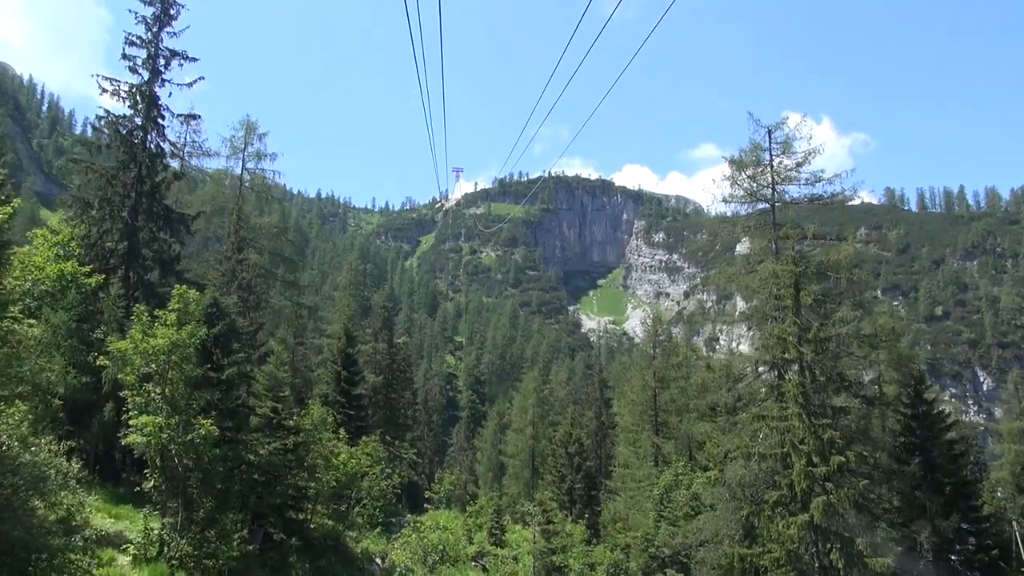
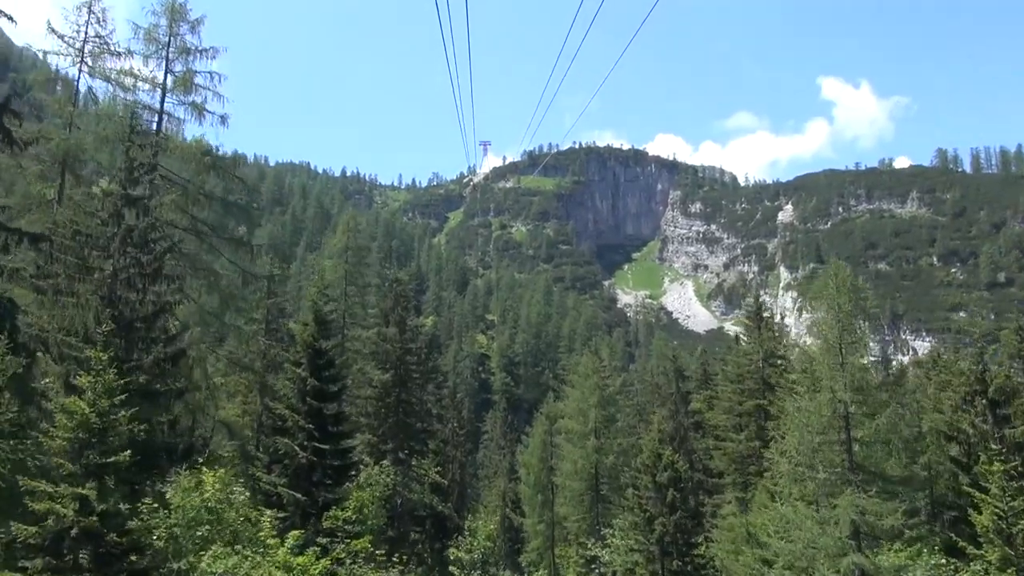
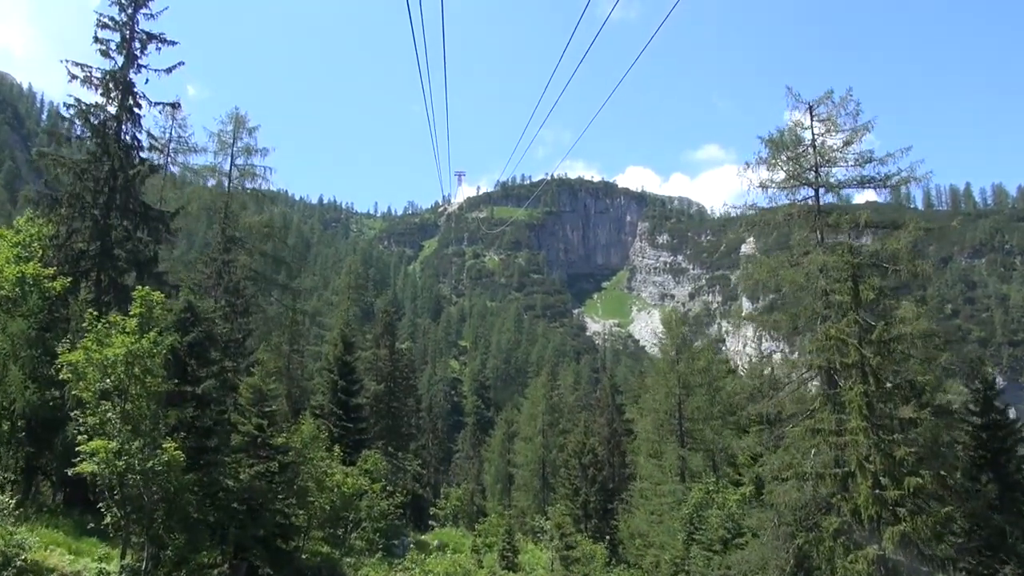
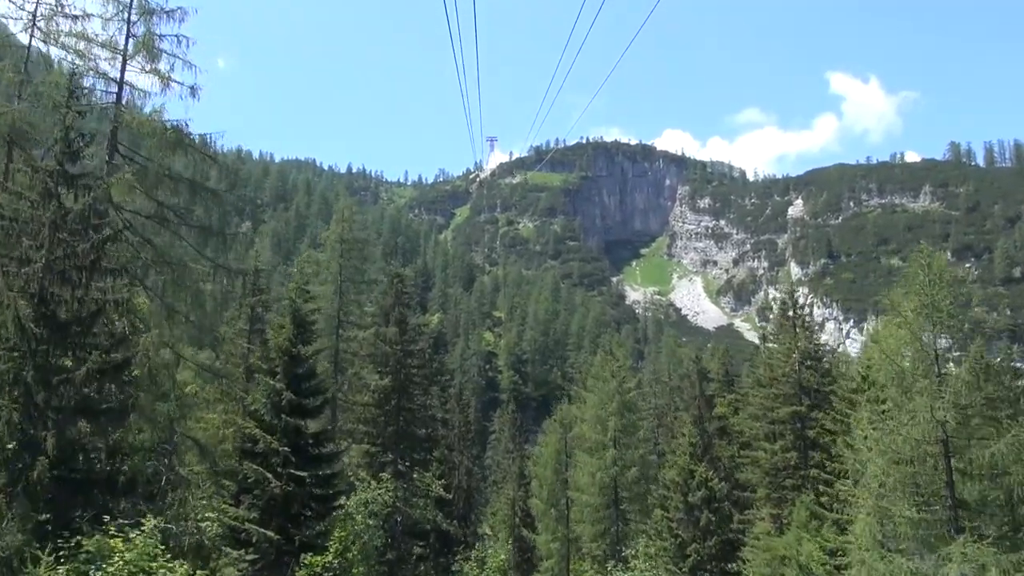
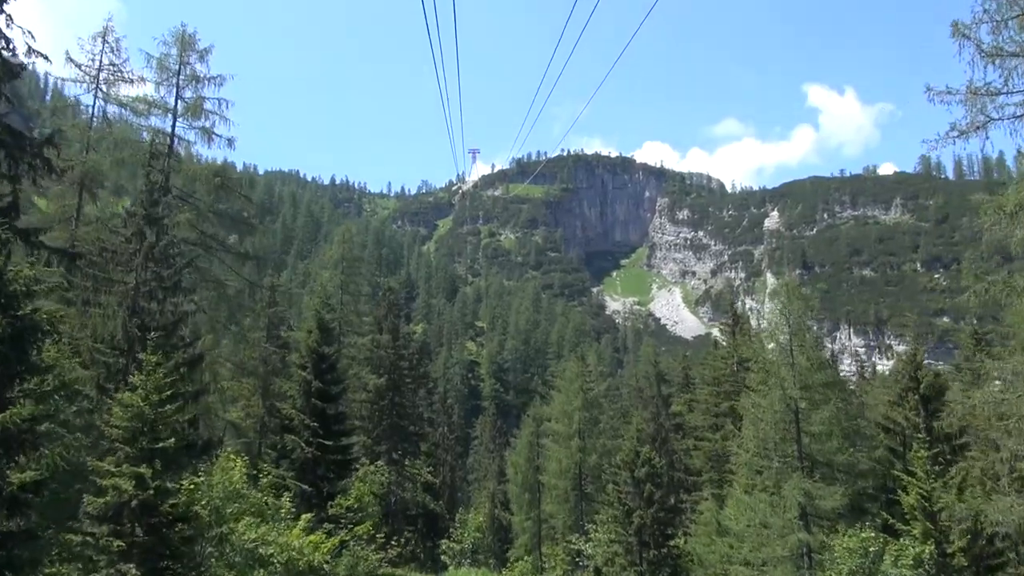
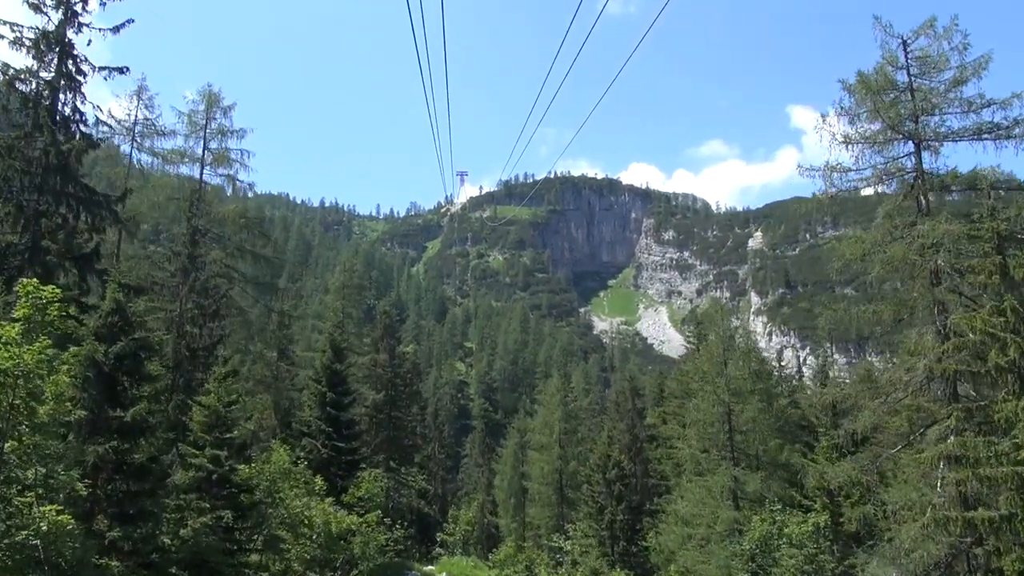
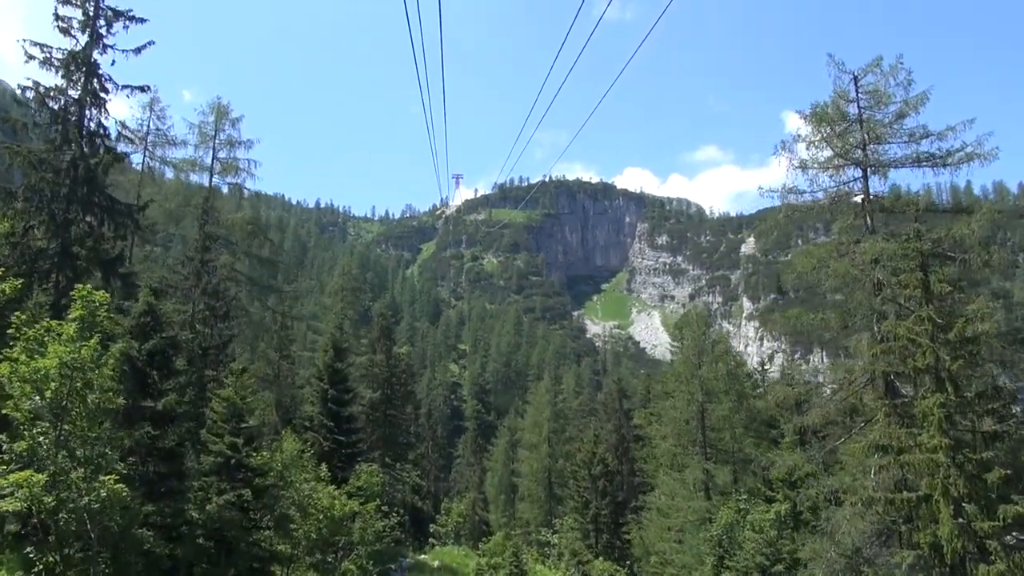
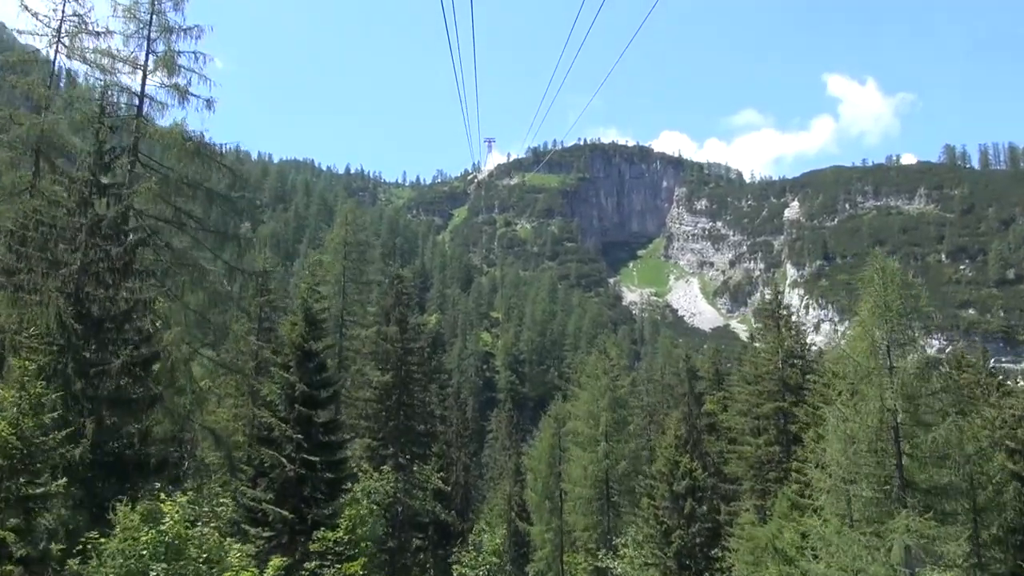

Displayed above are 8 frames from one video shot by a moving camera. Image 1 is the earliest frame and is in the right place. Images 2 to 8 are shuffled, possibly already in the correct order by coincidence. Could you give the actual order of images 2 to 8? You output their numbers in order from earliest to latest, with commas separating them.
3, 7, 6, 5, 2, 8, 4
